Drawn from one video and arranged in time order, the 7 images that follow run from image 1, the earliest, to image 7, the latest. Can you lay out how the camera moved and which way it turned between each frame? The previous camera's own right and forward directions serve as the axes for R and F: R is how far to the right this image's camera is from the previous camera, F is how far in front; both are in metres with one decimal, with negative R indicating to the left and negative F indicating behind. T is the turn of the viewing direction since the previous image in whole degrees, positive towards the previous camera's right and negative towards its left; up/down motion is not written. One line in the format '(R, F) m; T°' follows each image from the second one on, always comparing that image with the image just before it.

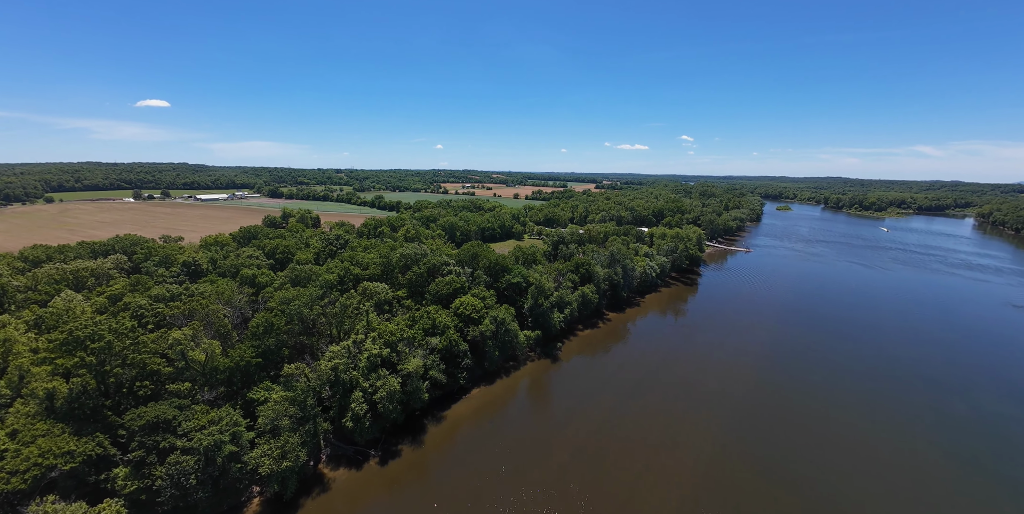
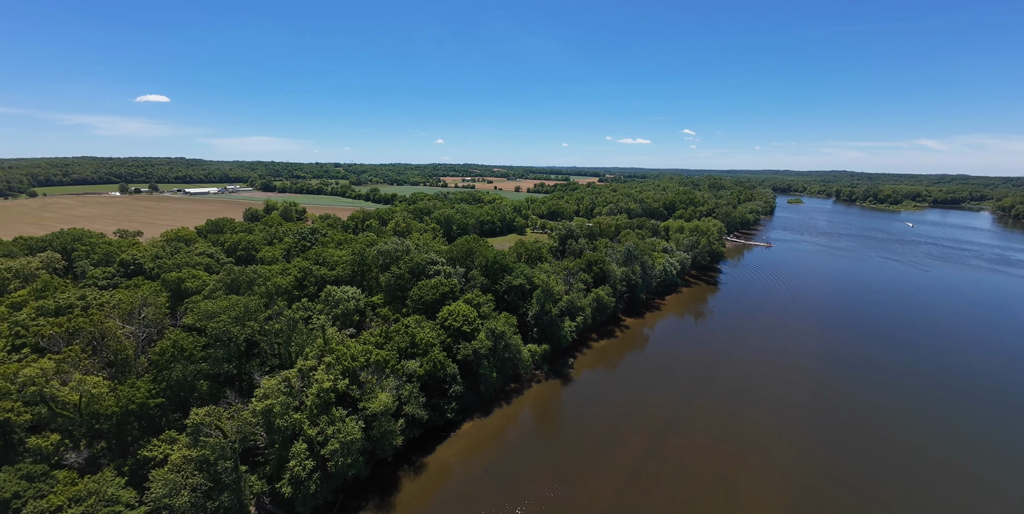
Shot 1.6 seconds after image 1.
(0.0, +10.4) m; 0°
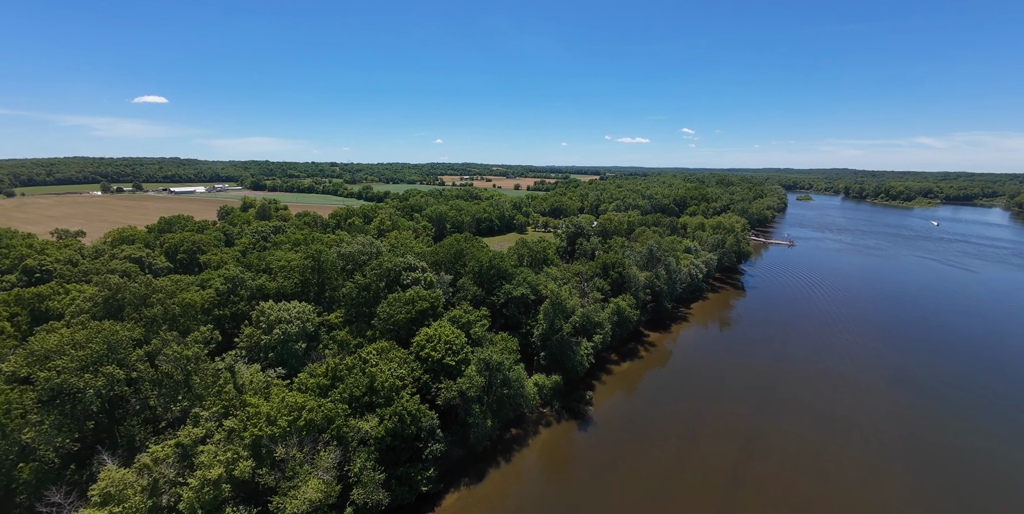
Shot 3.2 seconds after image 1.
(-0.1, +10.6) m; 0°
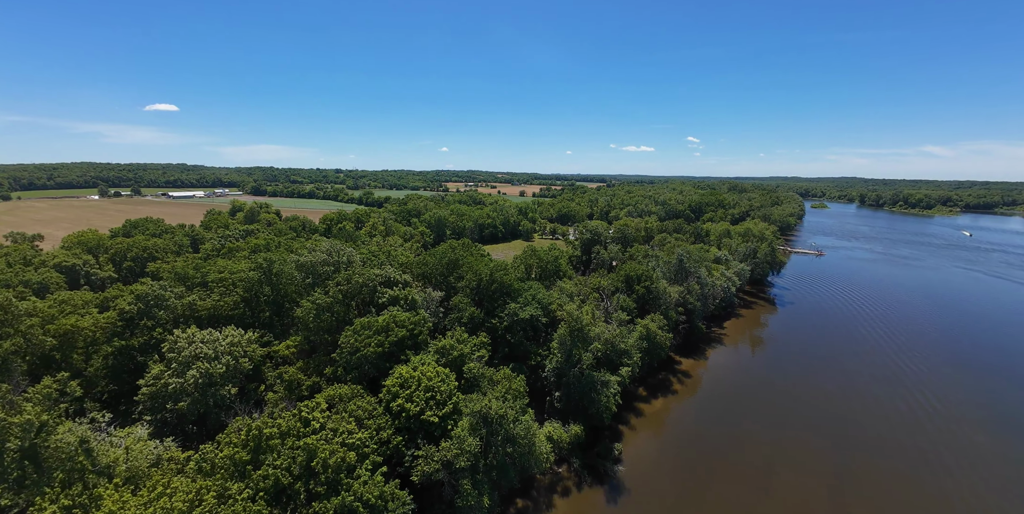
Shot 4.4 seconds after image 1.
(-0.1, +8.0) m; -1°
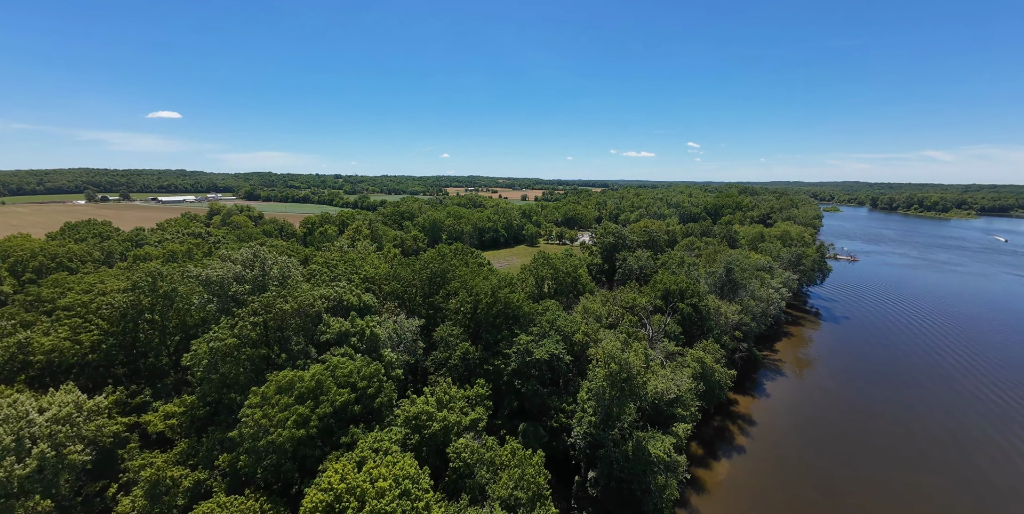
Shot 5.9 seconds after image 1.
(-0.4, +9.5) m; 0°
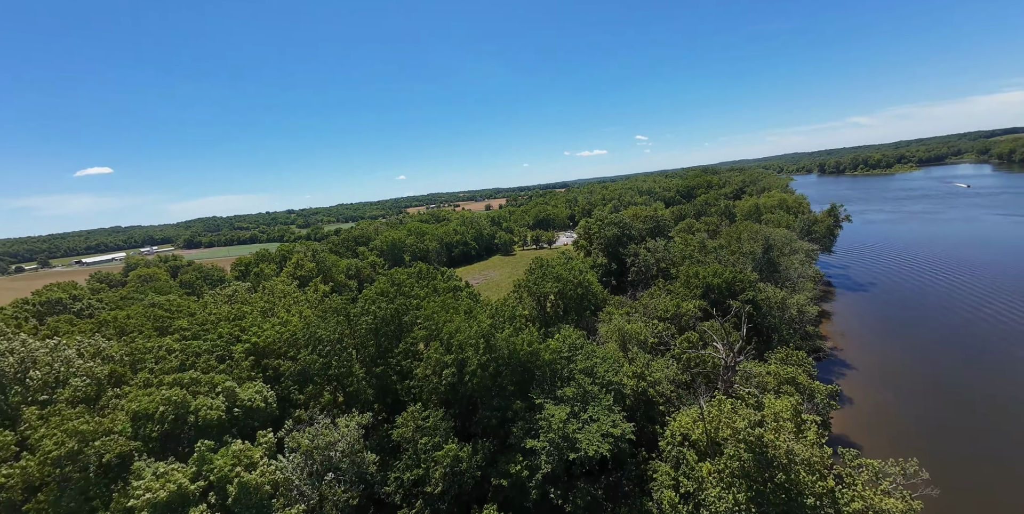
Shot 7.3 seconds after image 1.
(-0.9, +9.5) m; +4°
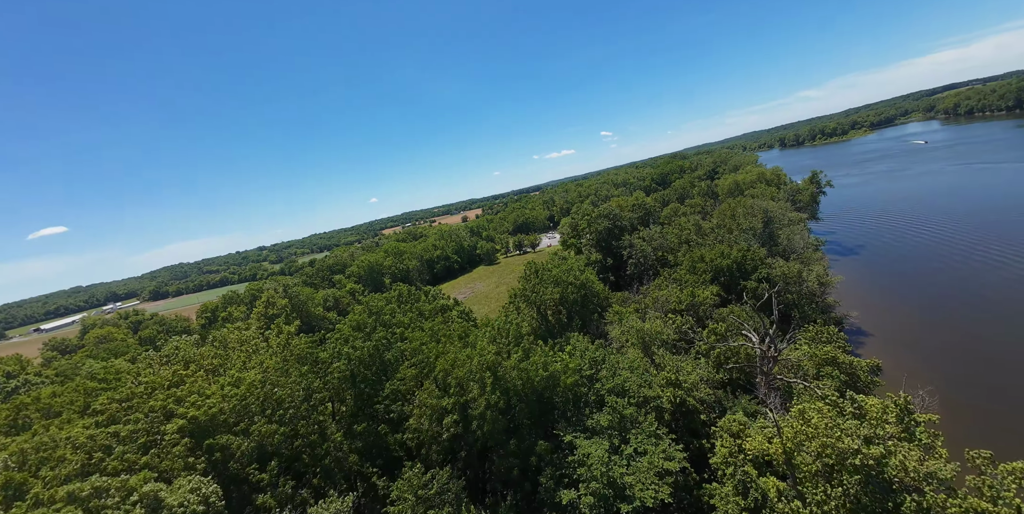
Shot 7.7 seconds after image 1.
(-0.4, +2.6) m; +3°
